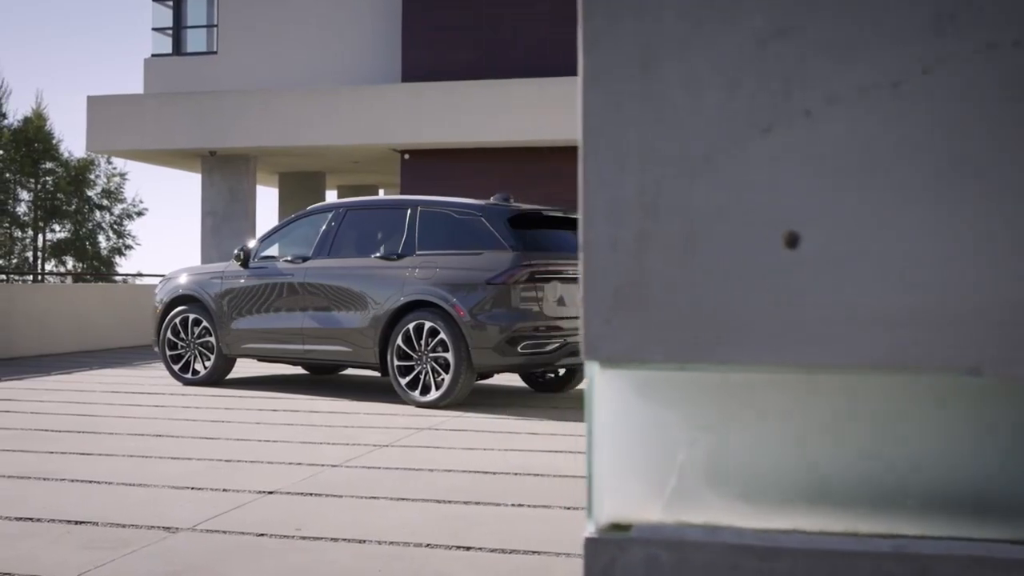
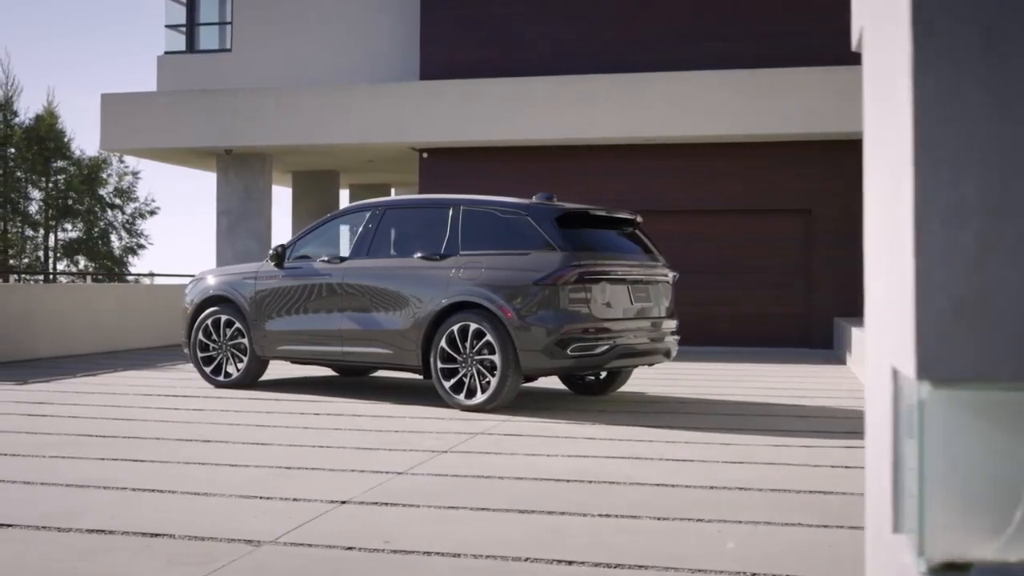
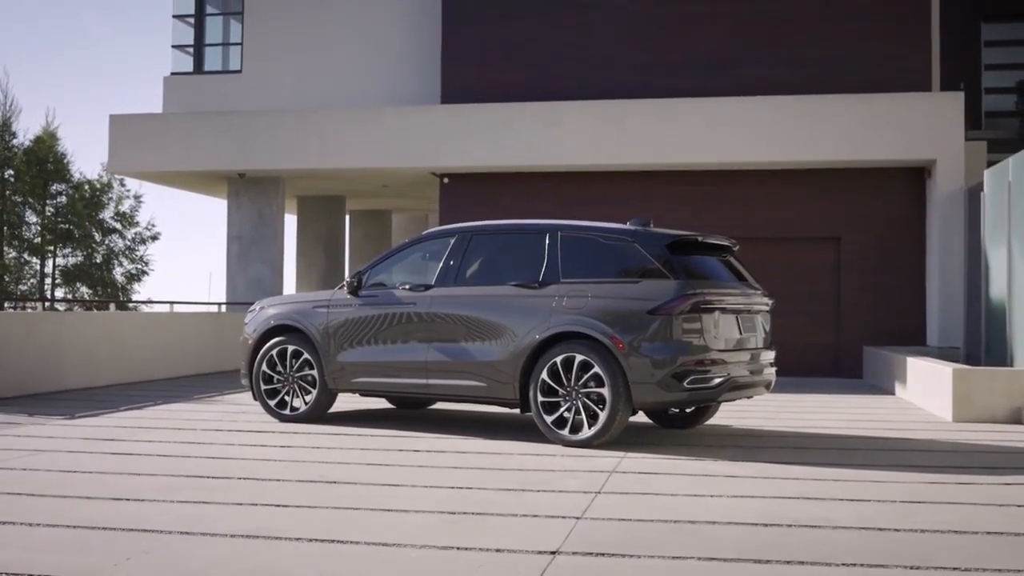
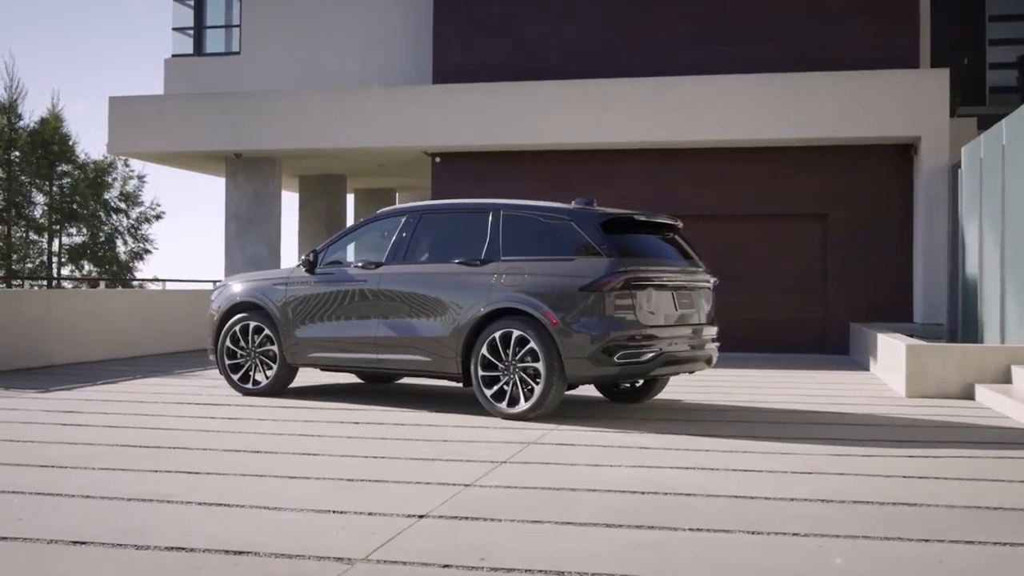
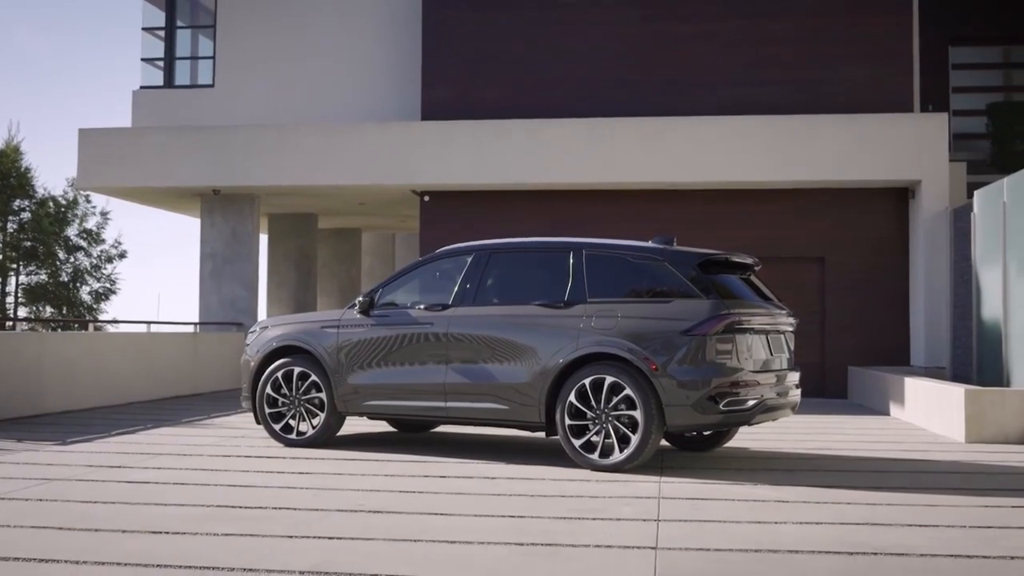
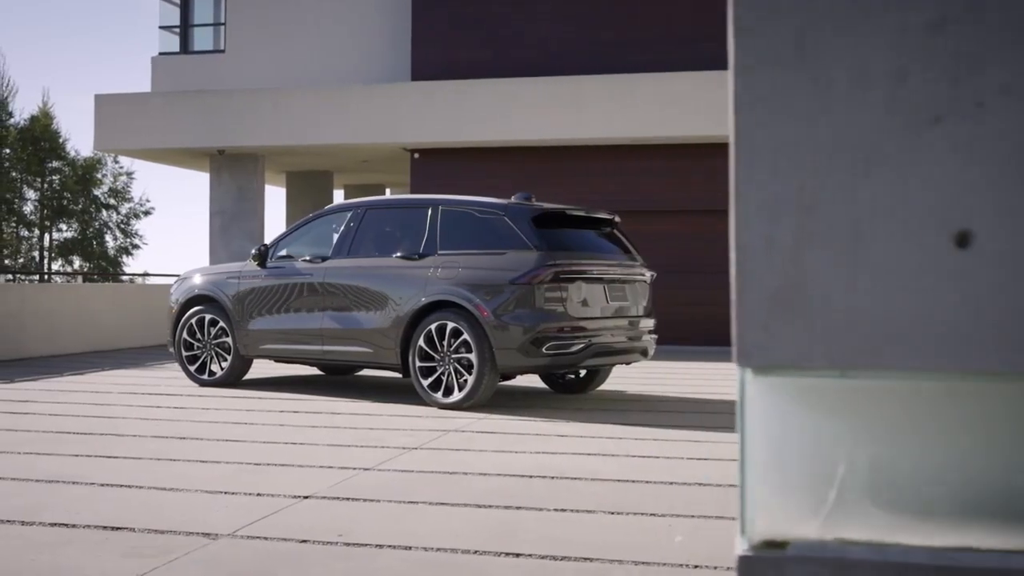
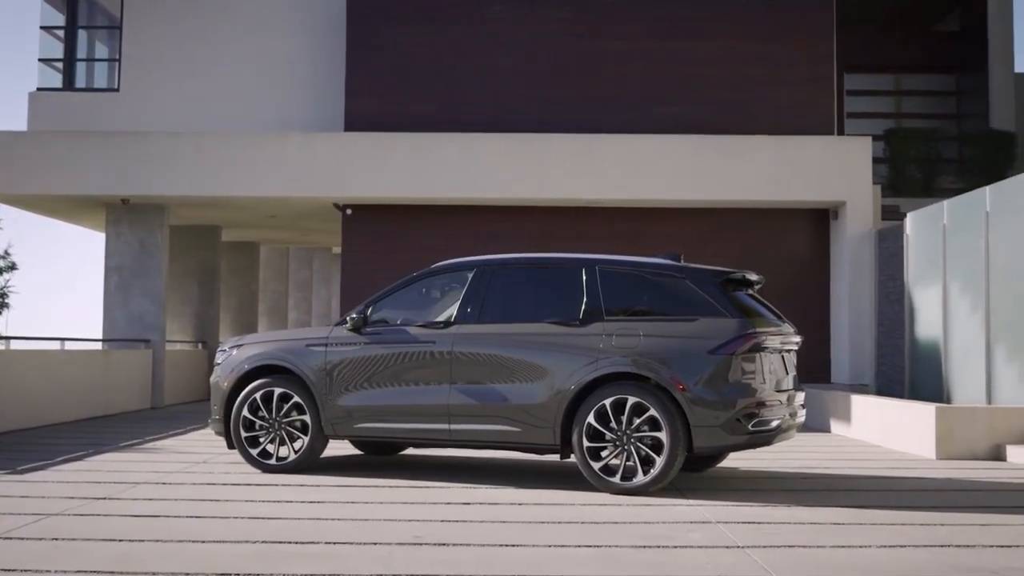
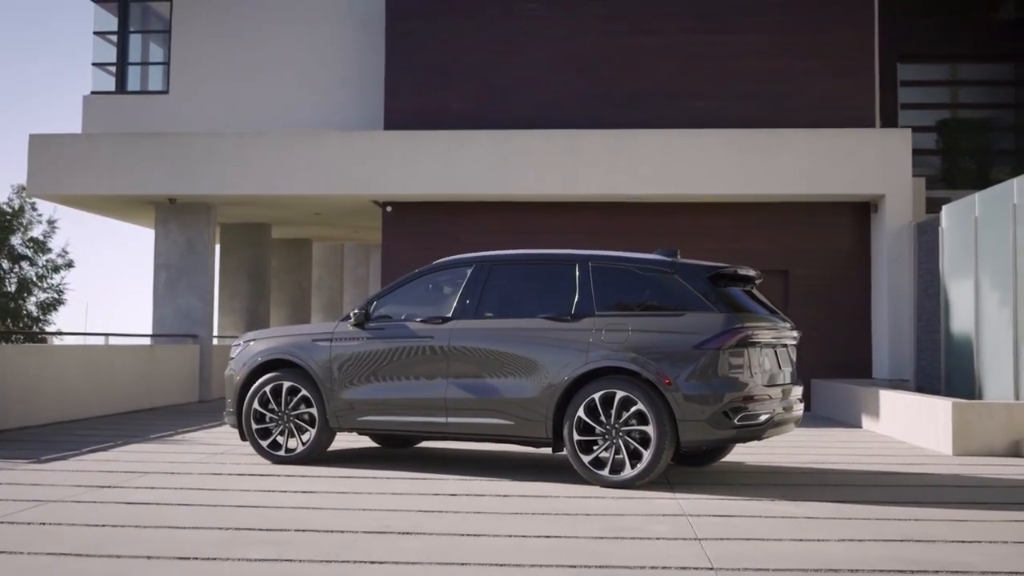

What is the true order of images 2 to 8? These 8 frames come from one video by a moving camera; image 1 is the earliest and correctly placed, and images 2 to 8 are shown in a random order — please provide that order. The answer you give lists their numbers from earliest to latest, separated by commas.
6, 2, 4, 3, 5, 8, 7
